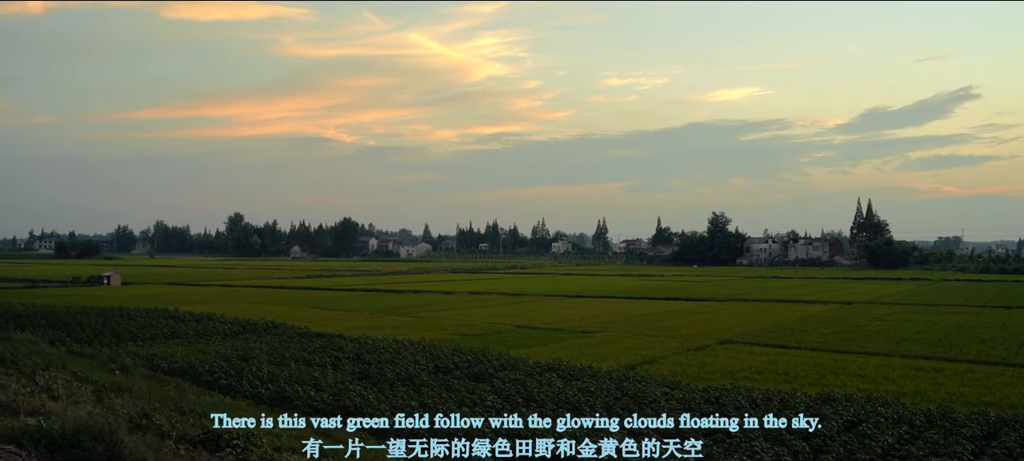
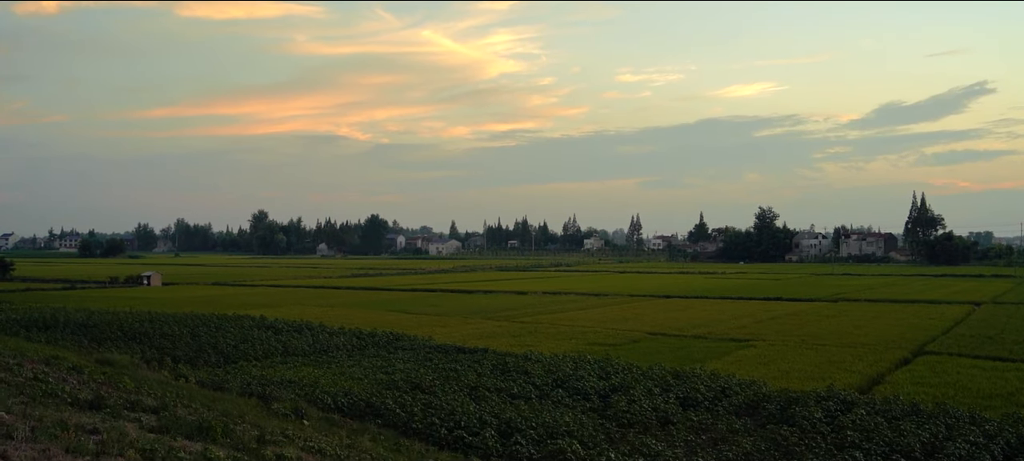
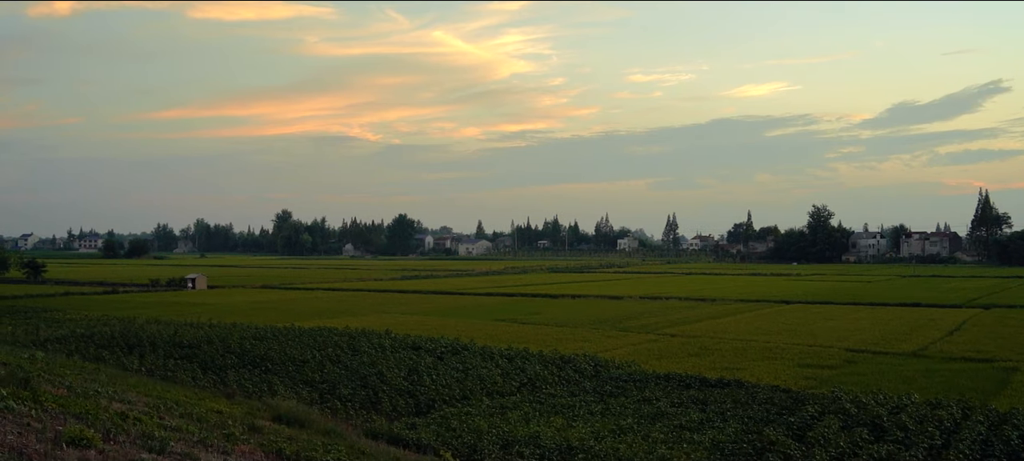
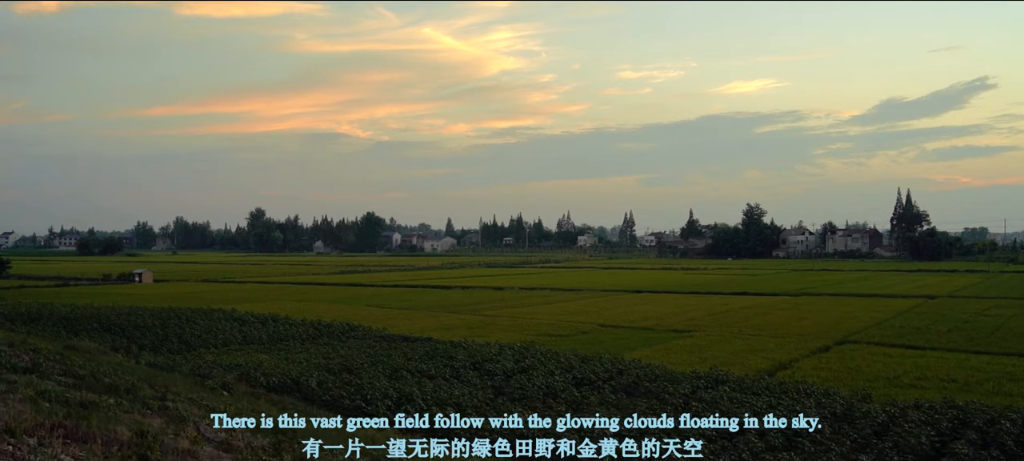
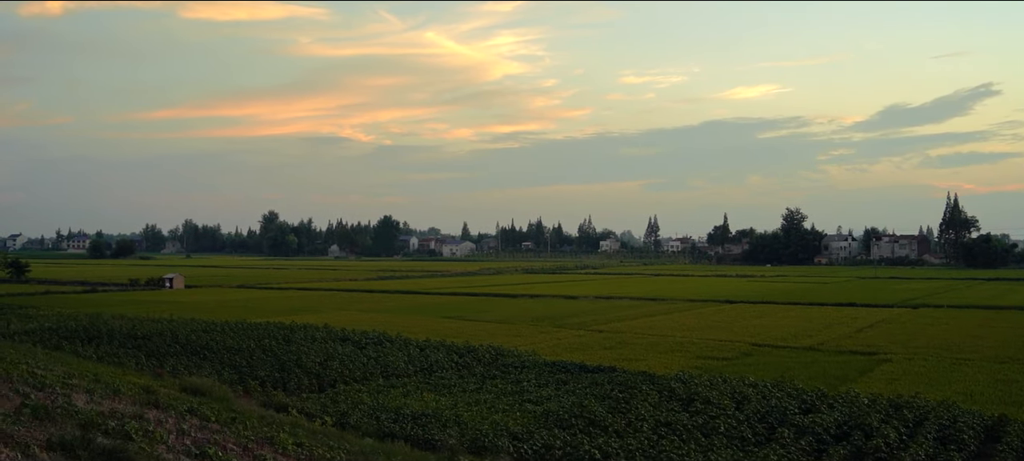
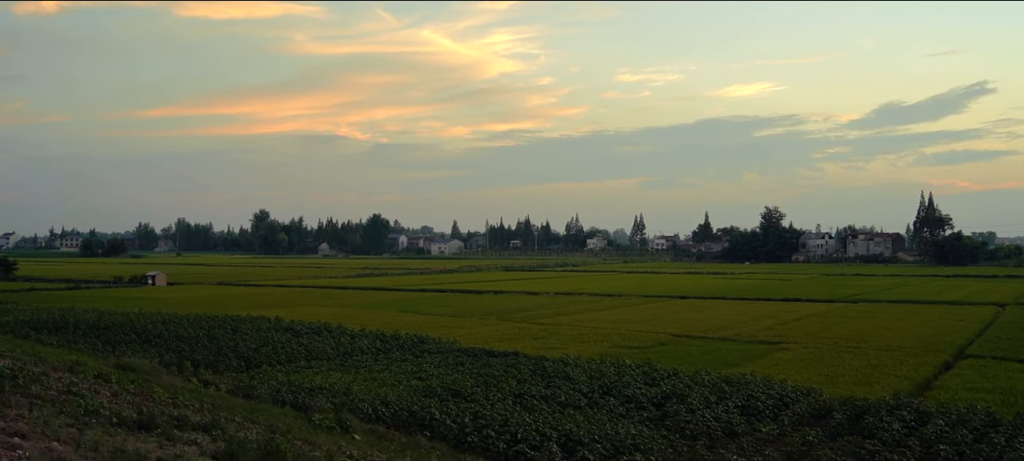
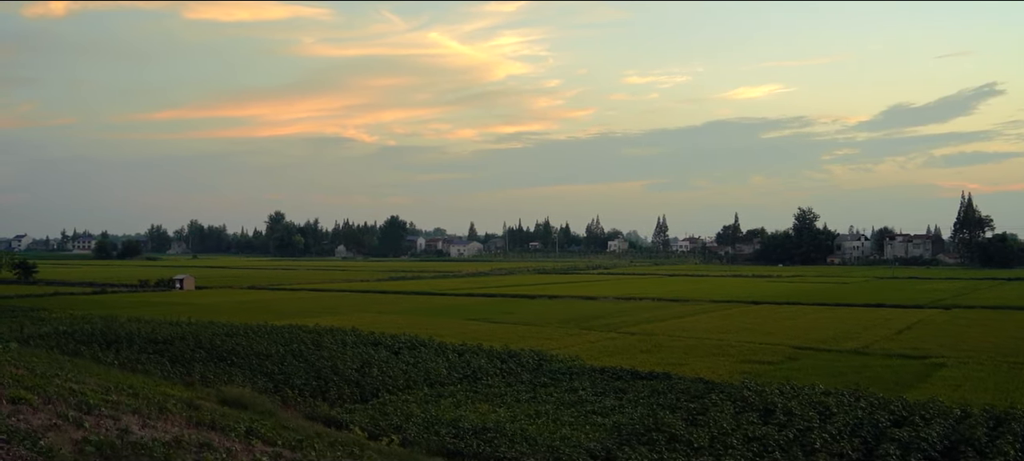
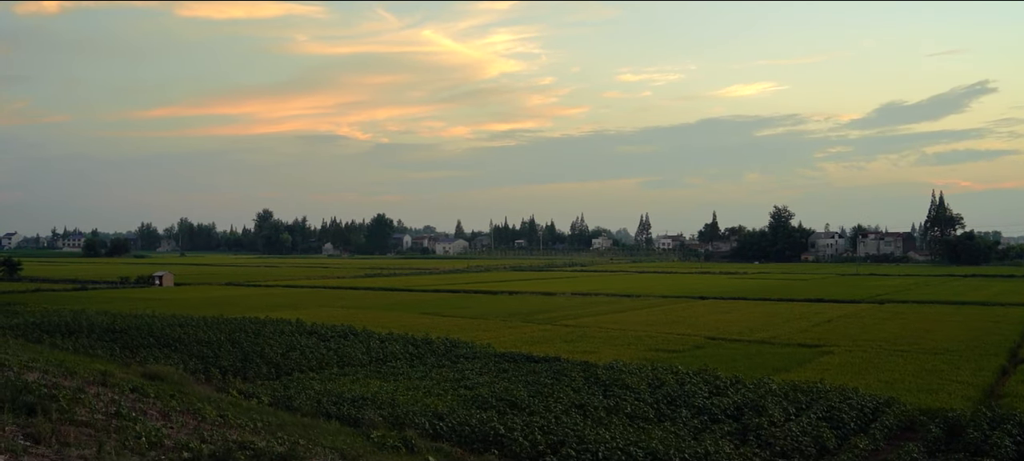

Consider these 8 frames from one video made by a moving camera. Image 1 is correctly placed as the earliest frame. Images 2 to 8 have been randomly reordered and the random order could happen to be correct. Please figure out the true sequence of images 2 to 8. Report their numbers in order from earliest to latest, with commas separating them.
4, 2, 6, 8, 5, 7, 3
